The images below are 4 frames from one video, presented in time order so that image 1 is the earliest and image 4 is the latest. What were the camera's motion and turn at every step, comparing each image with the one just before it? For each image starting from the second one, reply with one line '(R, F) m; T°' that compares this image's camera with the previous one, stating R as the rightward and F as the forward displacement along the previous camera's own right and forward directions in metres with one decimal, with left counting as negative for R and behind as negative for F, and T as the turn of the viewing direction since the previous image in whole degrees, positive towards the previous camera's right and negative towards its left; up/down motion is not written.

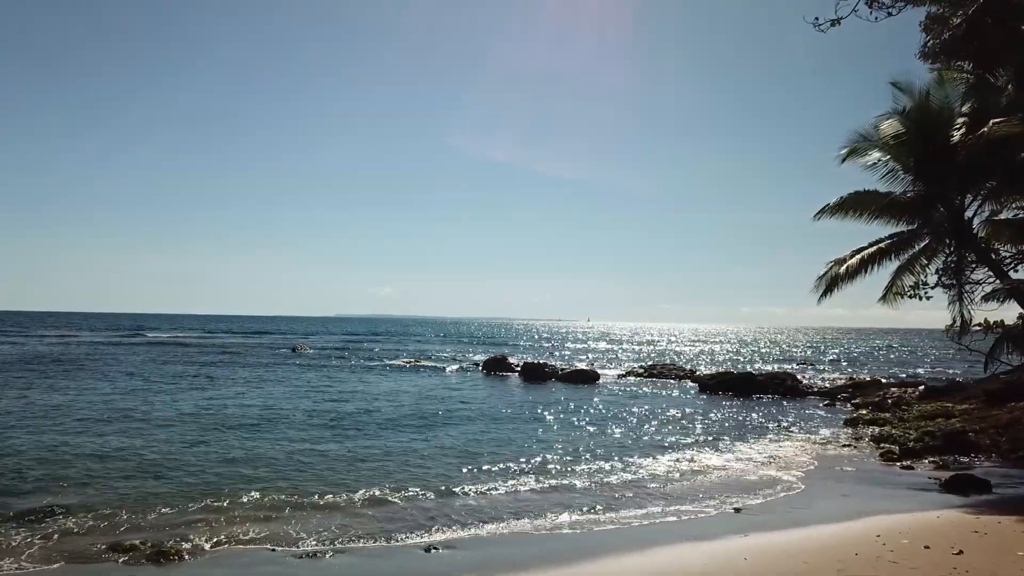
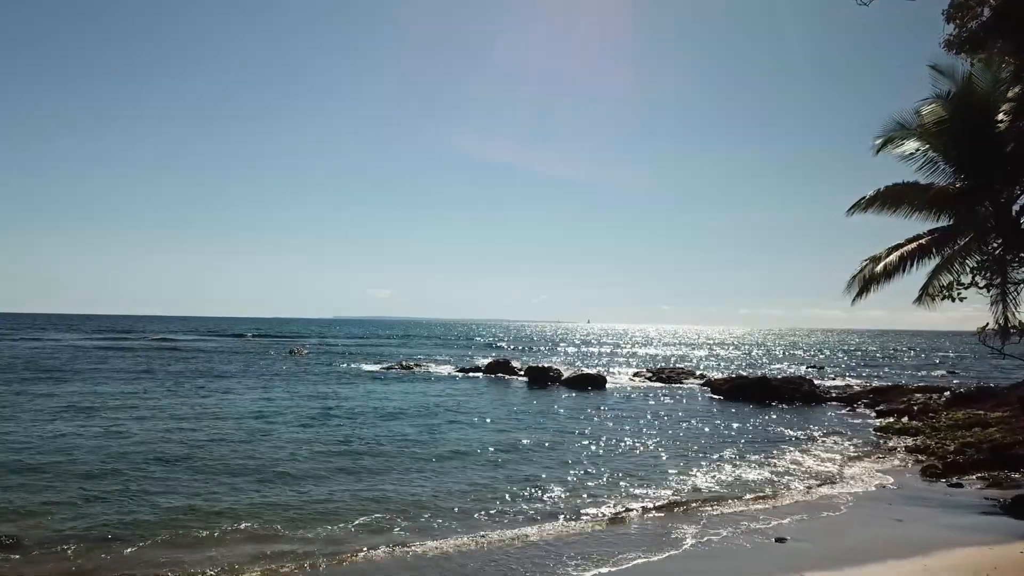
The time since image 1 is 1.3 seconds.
(-0.2, +1.3) m; 0°
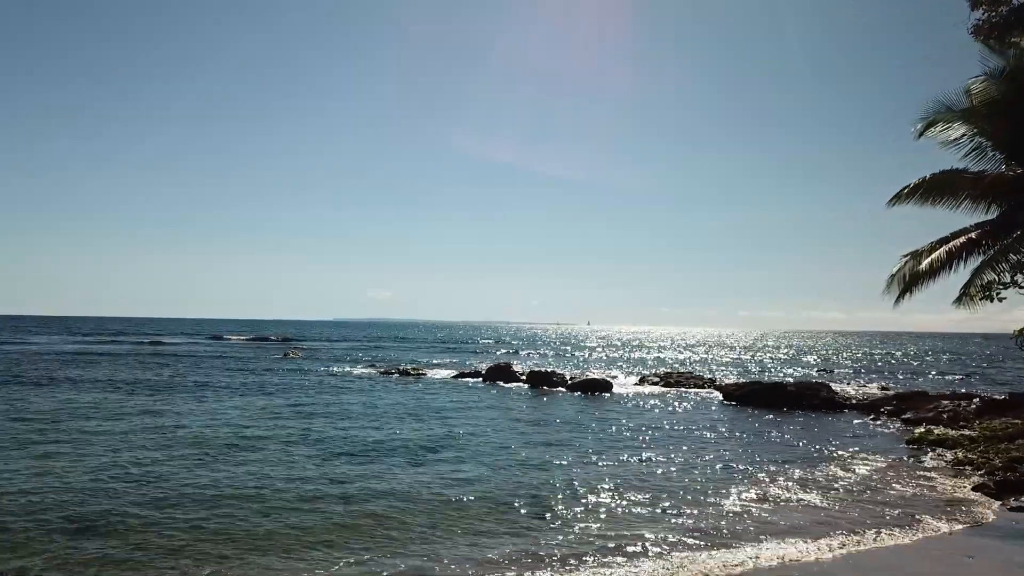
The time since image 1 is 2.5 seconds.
(-0.1, +1.5) m; 0°
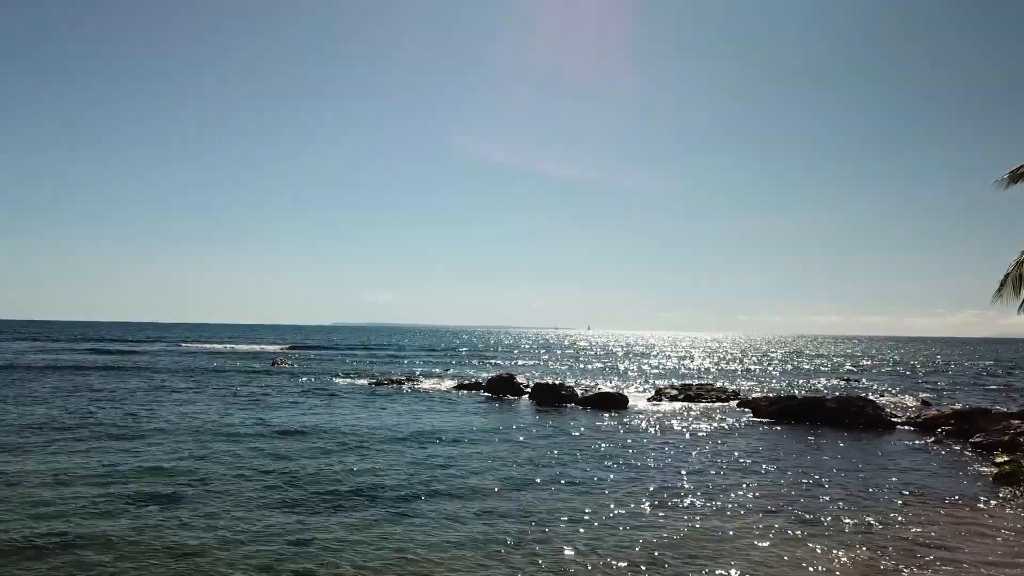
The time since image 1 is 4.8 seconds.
(-0.2, +3.0) m; 0°
